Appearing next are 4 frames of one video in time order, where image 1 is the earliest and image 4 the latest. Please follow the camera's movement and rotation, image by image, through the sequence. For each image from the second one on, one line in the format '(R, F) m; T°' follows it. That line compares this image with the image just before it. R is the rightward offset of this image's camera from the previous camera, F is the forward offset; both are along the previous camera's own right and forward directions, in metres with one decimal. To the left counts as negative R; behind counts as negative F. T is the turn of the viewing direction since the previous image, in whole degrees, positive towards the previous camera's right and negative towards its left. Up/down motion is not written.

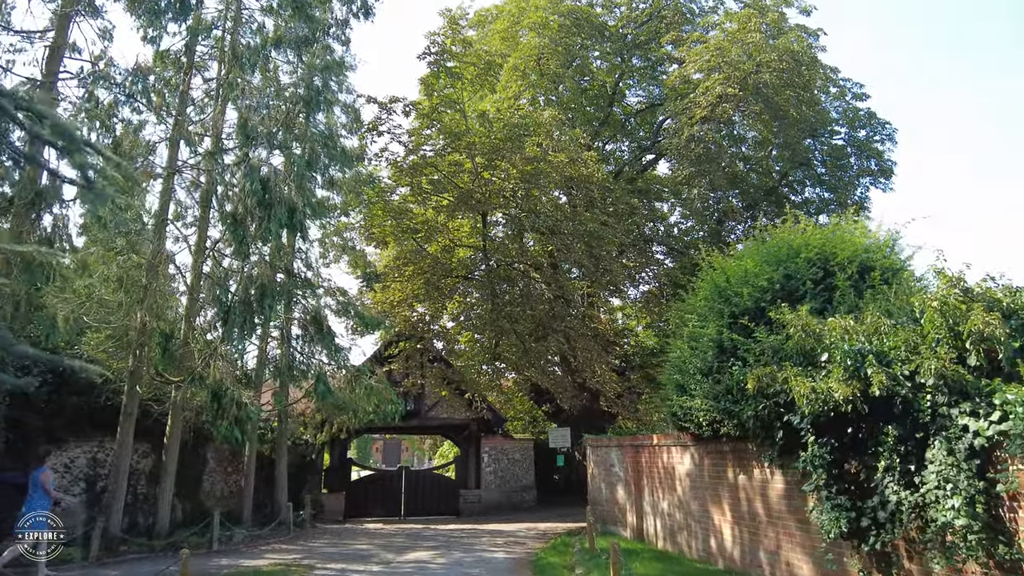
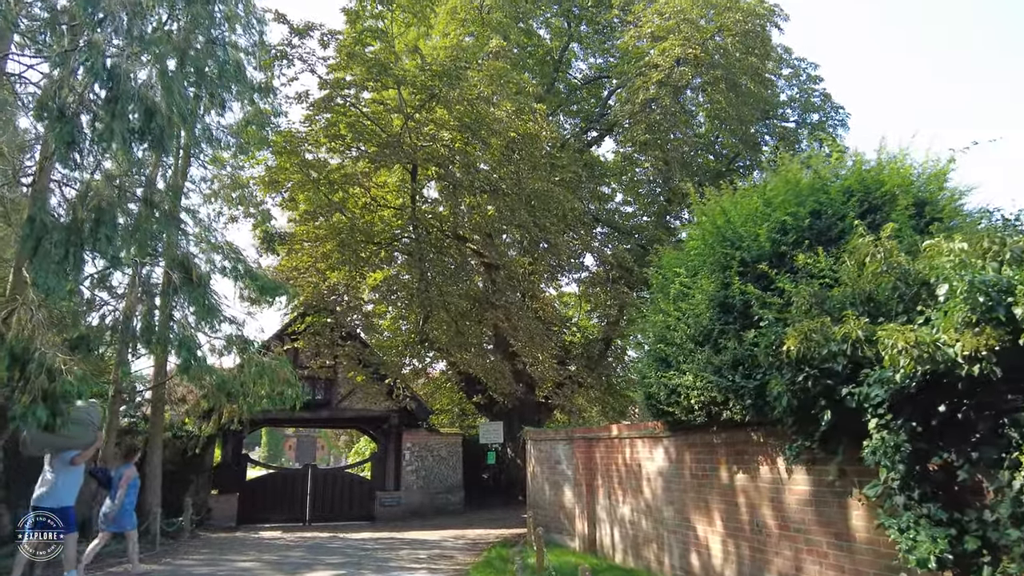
(-0.1, +2.6) m; +6°
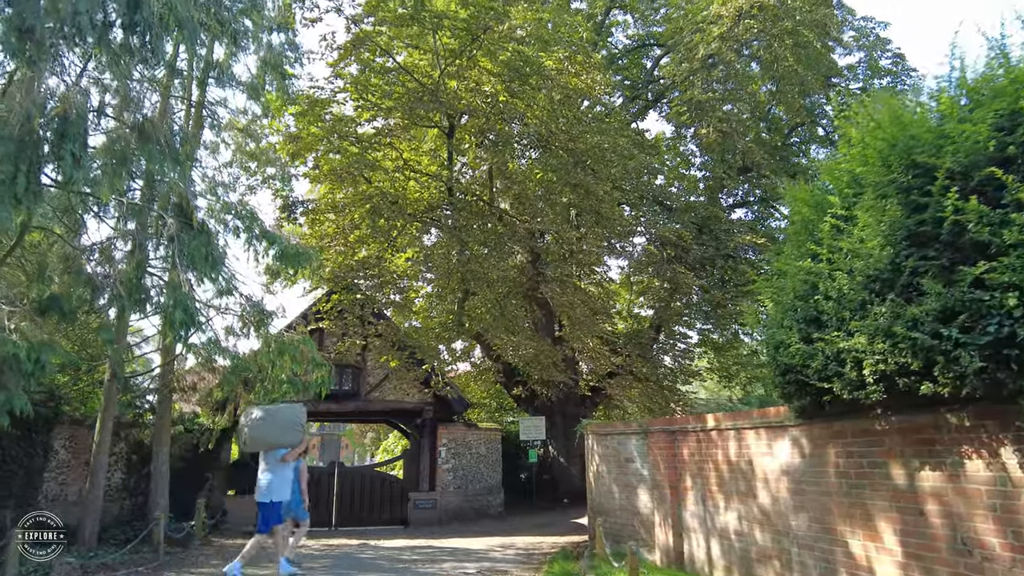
(-0.7, +2.0) m; -2°
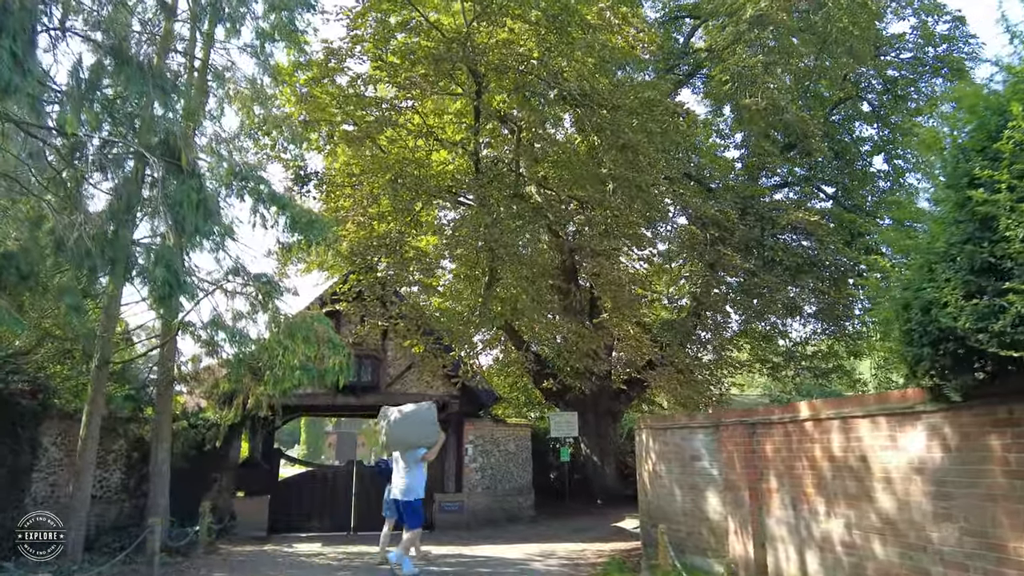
(-0.4, +1.4) m; -1°
